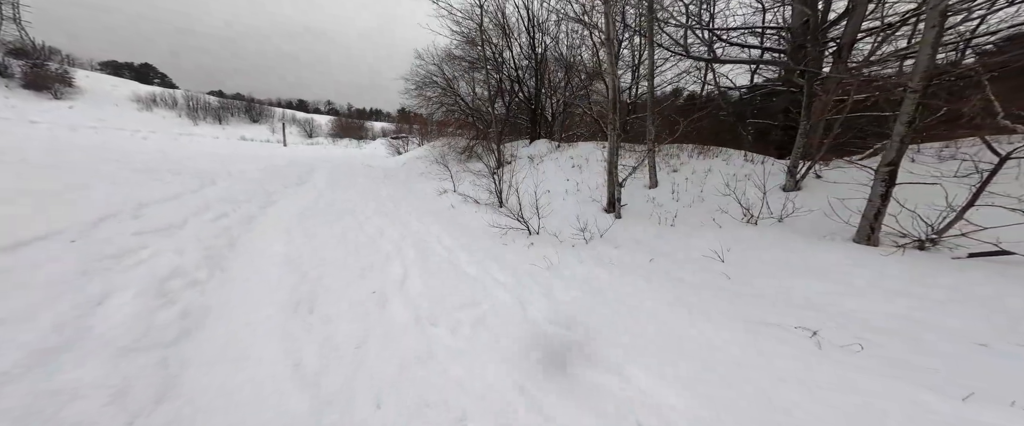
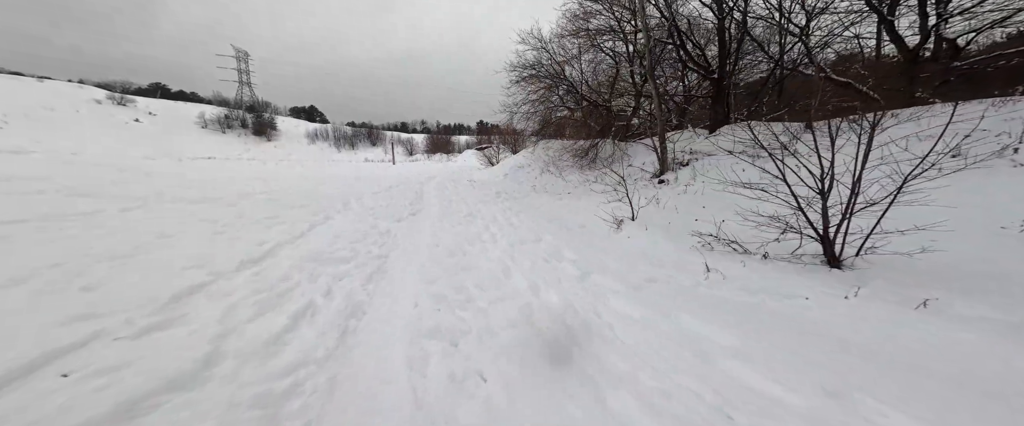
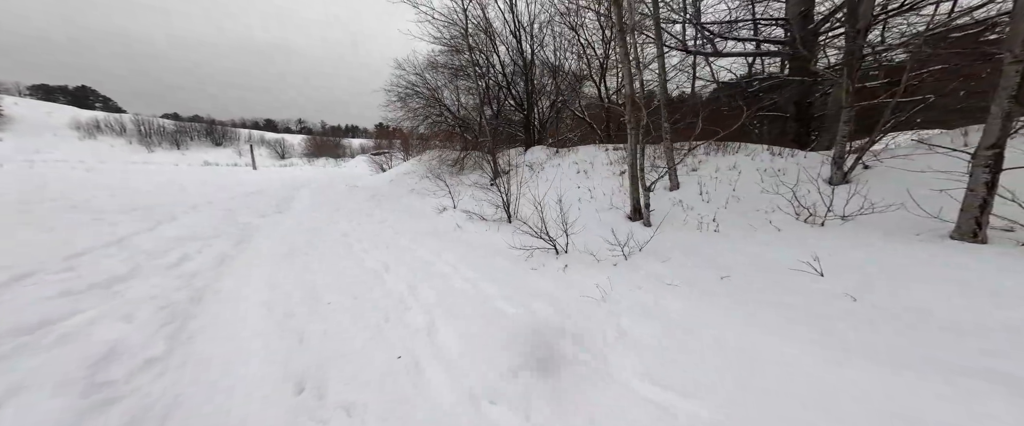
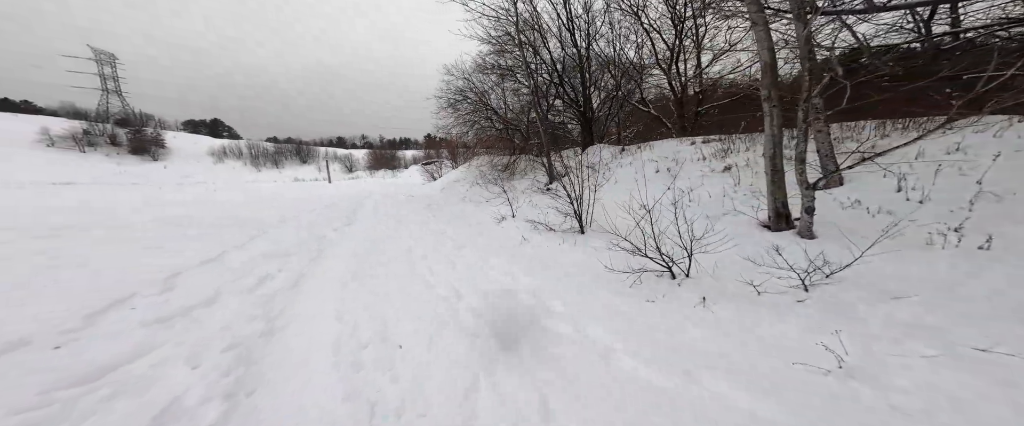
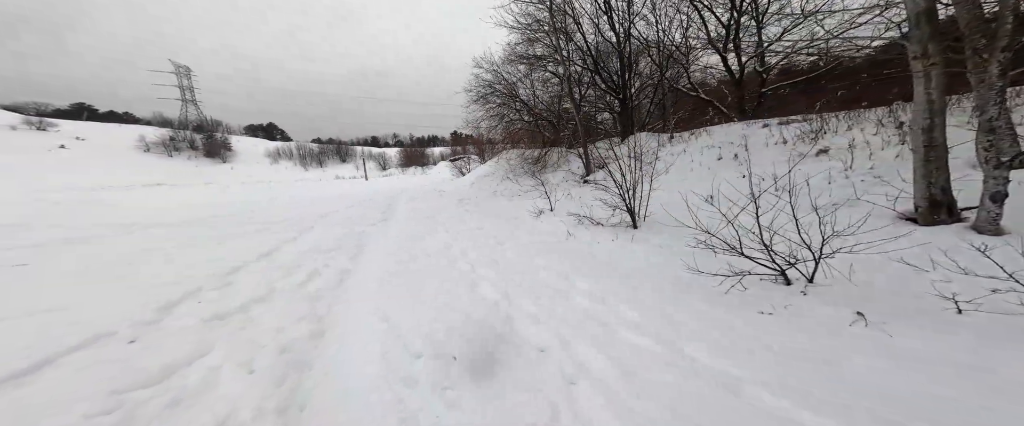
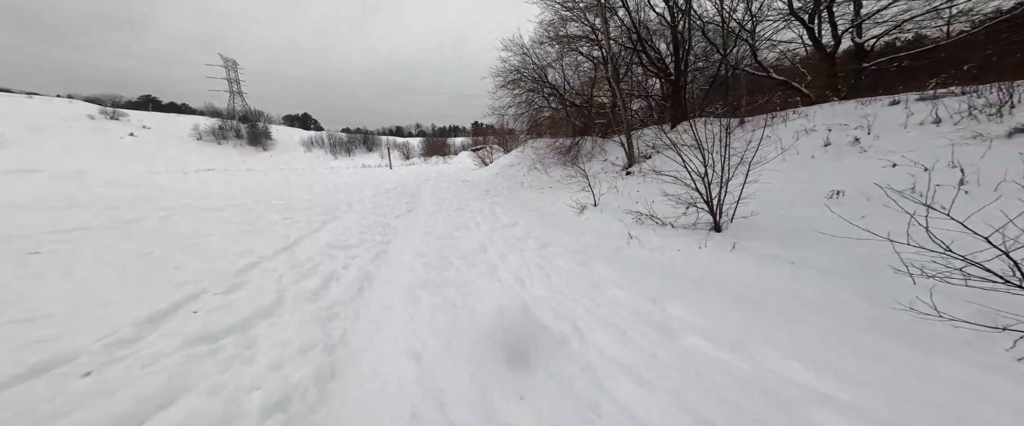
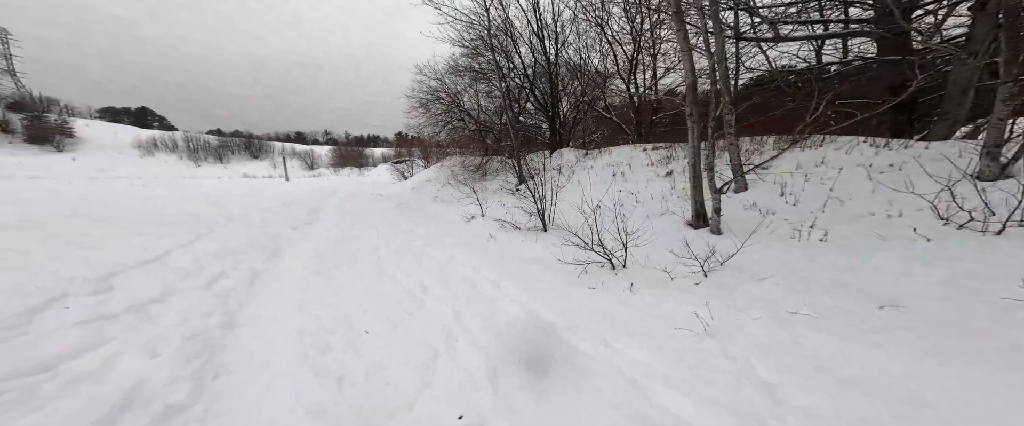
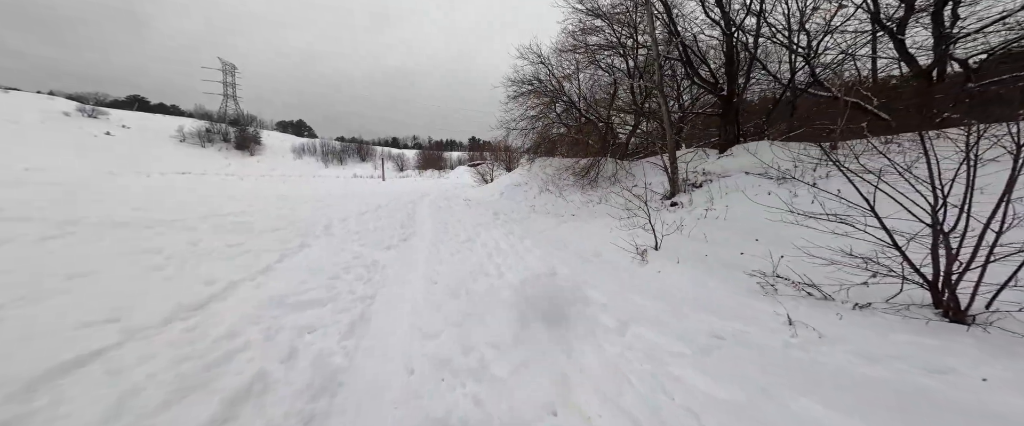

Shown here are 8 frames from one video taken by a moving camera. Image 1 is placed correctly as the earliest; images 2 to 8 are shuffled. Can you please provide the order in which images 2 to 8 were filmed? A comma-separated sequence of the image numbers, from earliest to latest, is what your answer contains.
3, 7, 4, 5, 6, 2, 8
